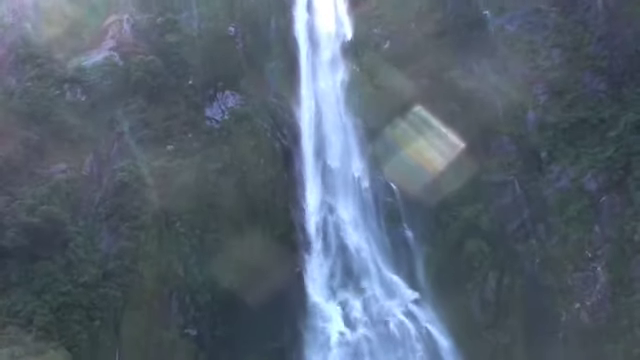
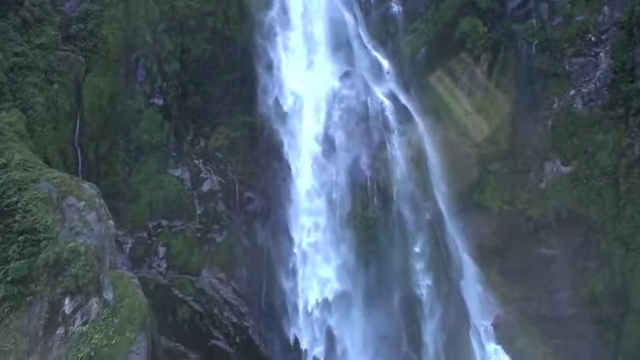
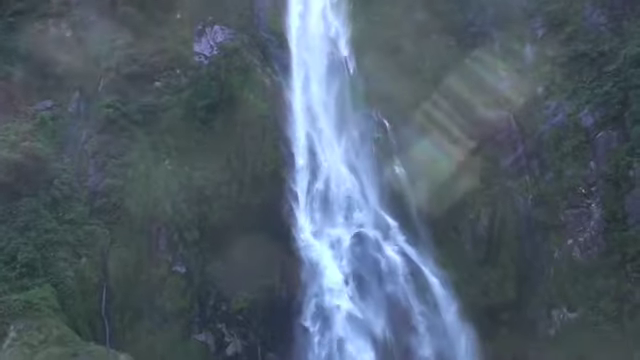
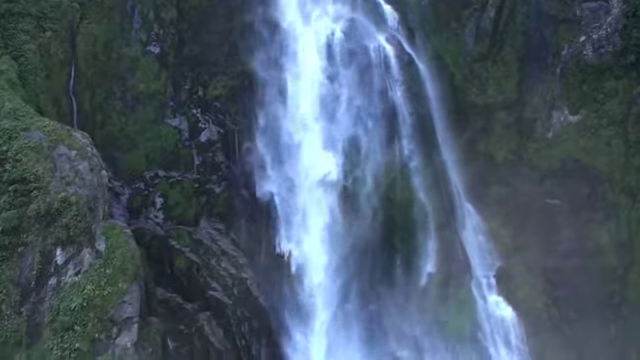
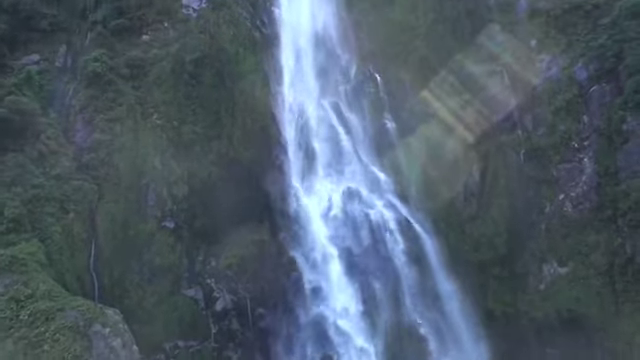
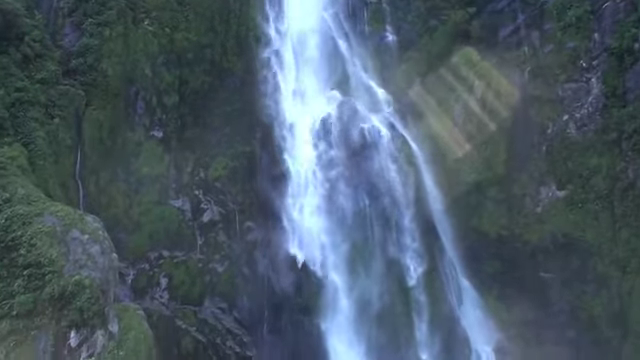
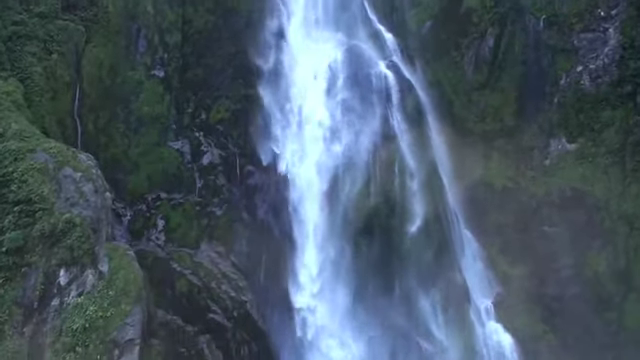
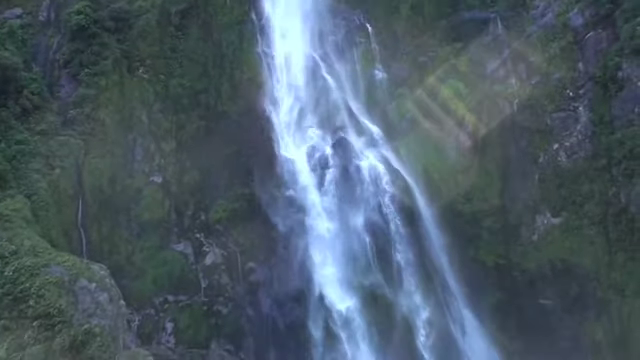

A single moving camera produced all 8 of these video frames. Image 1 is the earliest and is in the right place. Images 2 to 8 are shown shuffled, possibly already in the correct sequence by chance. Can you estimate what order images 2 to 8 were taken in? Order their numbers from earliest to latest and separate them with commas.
3, 5, 8, 6, 2, 7, 4
